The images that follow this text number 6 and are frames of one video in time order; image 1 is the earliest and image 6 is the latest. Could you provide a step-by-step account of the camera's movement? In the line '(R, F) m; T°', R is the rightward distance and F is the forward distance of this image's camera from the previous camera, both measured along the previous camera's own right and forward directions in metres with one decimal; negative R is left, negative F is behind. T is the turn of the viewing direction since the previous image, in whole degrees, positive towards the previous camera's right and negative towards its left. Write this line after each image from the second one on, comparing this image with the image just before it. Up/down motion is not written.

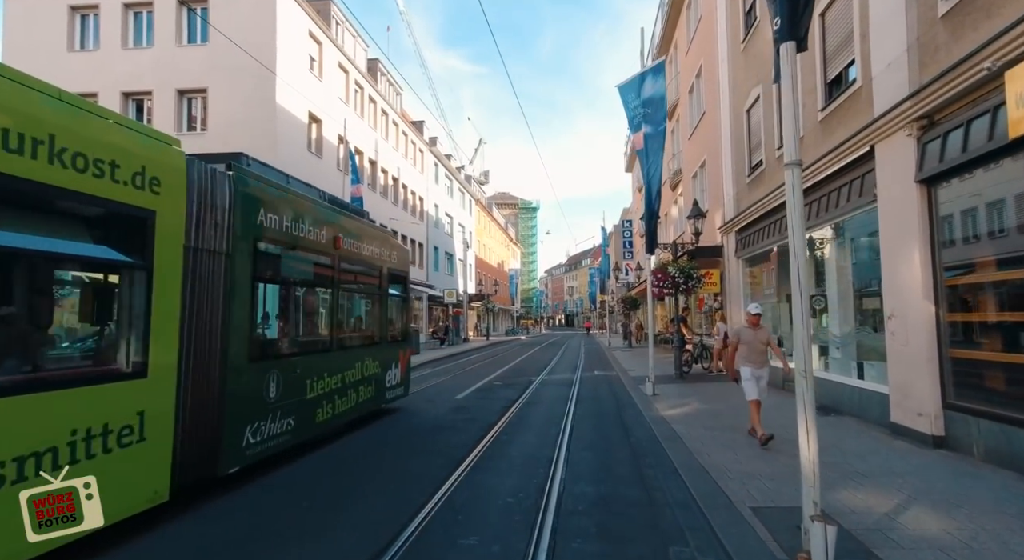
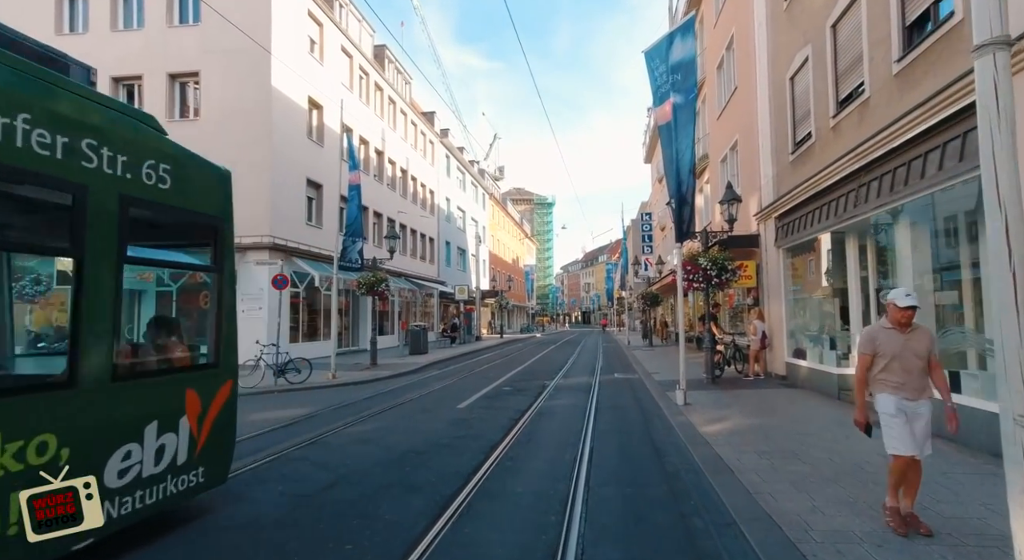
(+0.1, +1.5) m; -2°
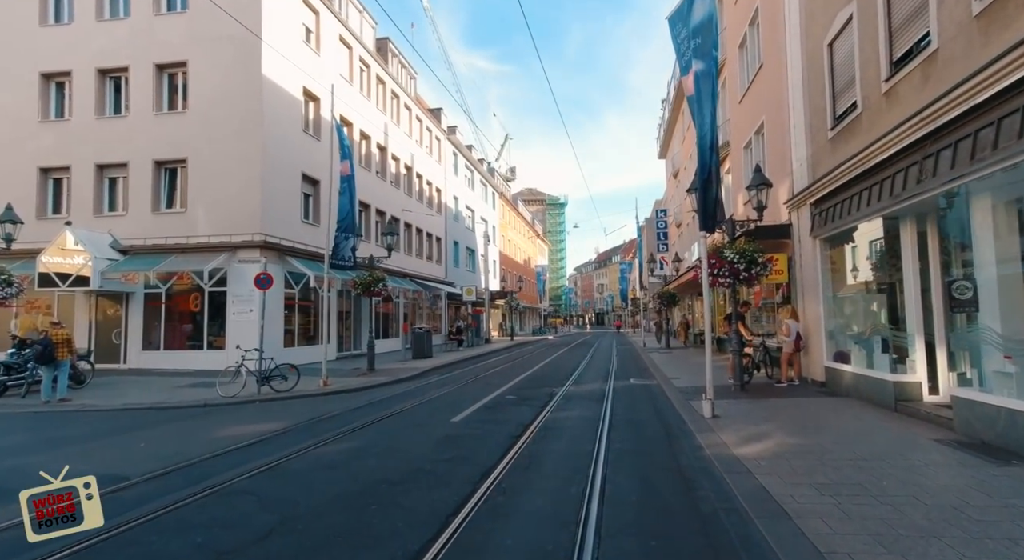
(+0.2, +1.3) m; -1°
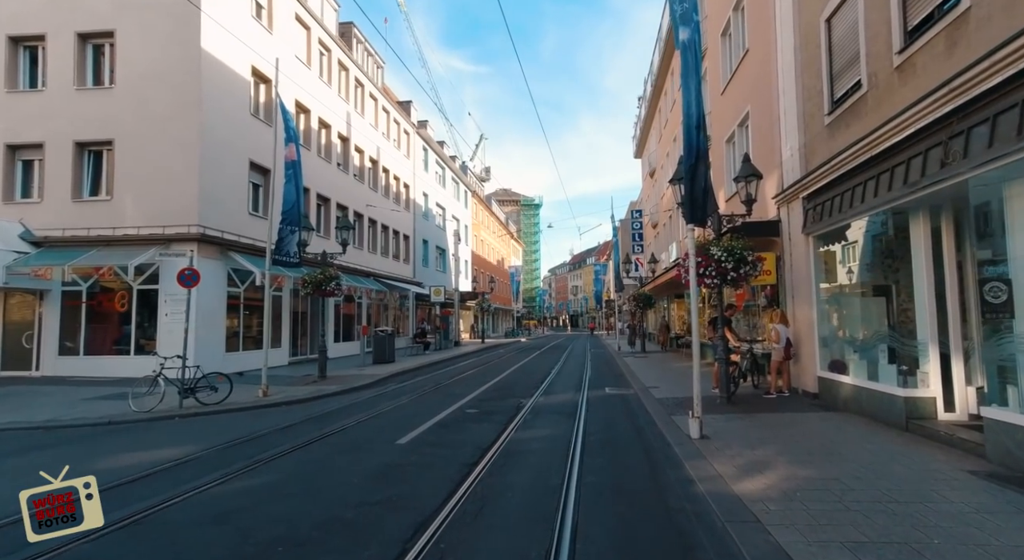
(+0.2, +1.3) m; +3°
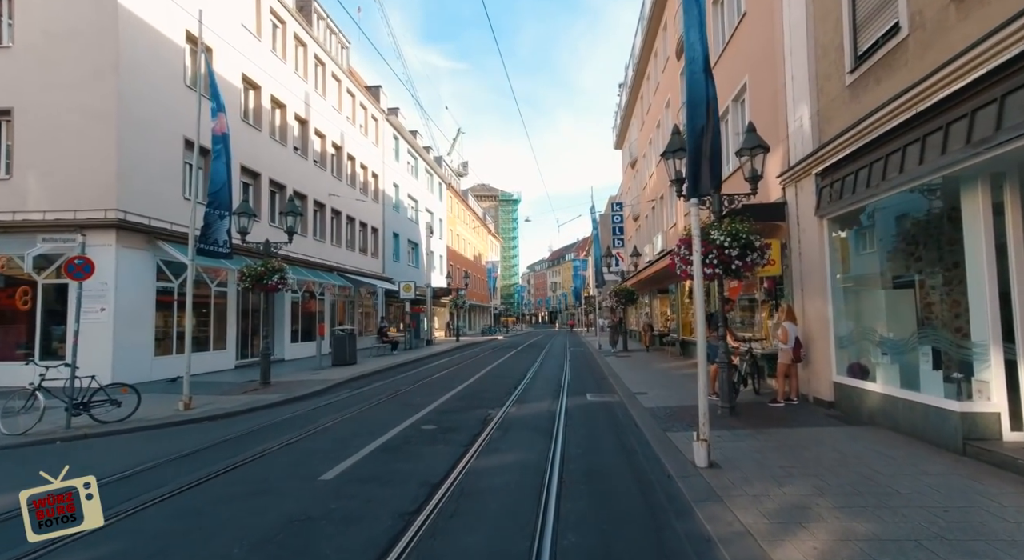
(+0.2, +1.7) m; +2°
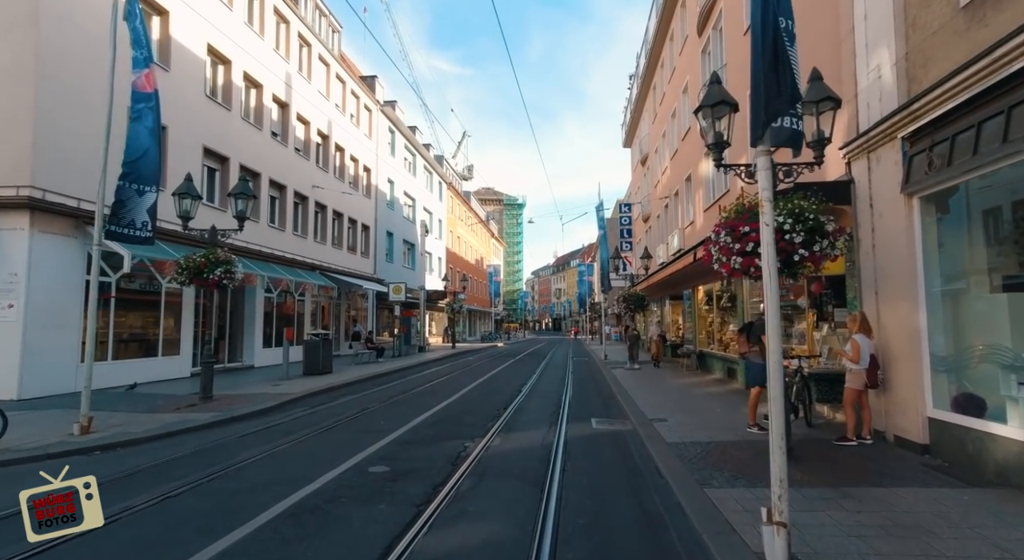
(+0.3, +2.3) m; -1°
